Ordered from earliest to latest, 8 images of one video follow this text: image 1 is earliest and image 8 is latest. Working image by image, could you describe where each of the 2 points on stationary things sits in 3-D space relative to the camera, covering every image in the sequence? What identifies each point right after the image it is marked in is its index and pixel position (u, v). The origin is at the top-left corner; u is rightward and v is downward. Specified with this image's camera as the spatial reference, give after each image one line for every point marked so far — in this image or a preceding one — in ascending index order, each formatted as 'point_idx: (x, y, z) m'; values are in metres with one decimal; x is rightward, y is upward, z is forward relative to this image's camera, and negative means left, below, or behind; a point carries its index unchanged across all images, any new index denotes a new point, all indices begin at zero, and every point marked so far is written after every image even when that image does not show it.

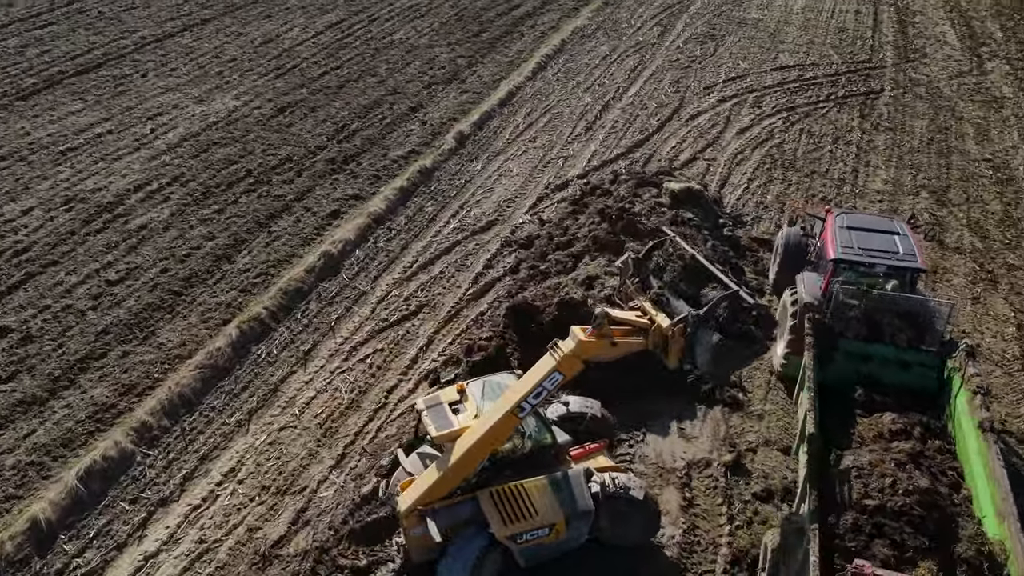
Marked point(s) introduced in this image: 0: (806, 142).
0: (+5.9, +3.0, +14.5) m
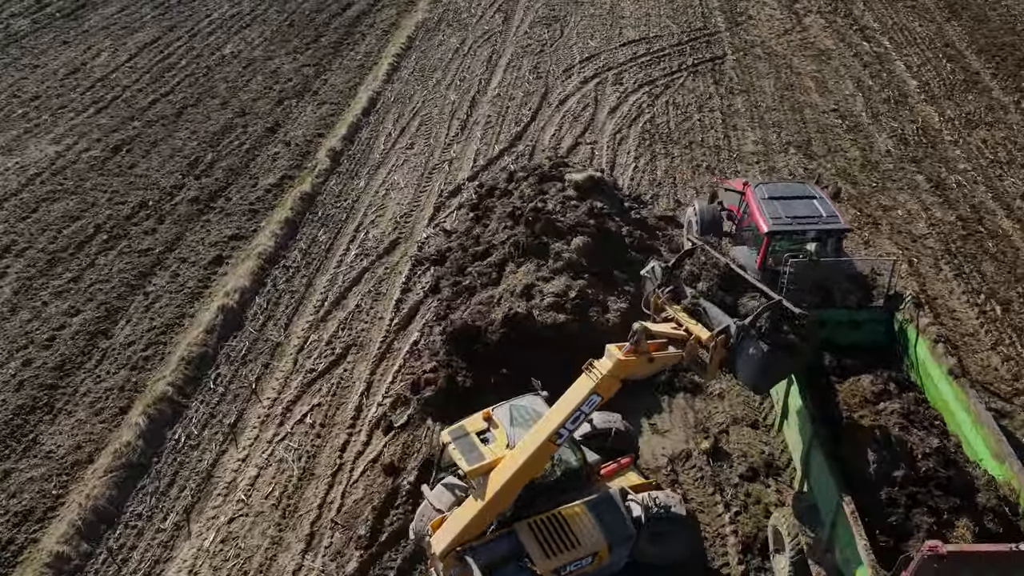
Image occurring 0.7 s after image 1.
0: (+3.4, +3.6, +14.9) m
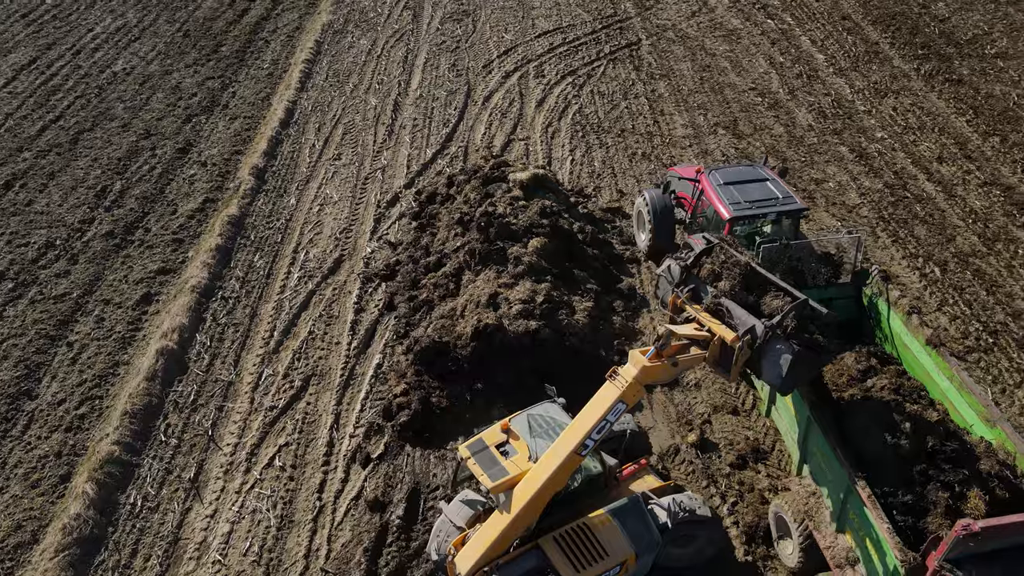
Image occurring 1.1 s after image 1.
0: (+1.9, +3.8, +14.9) m
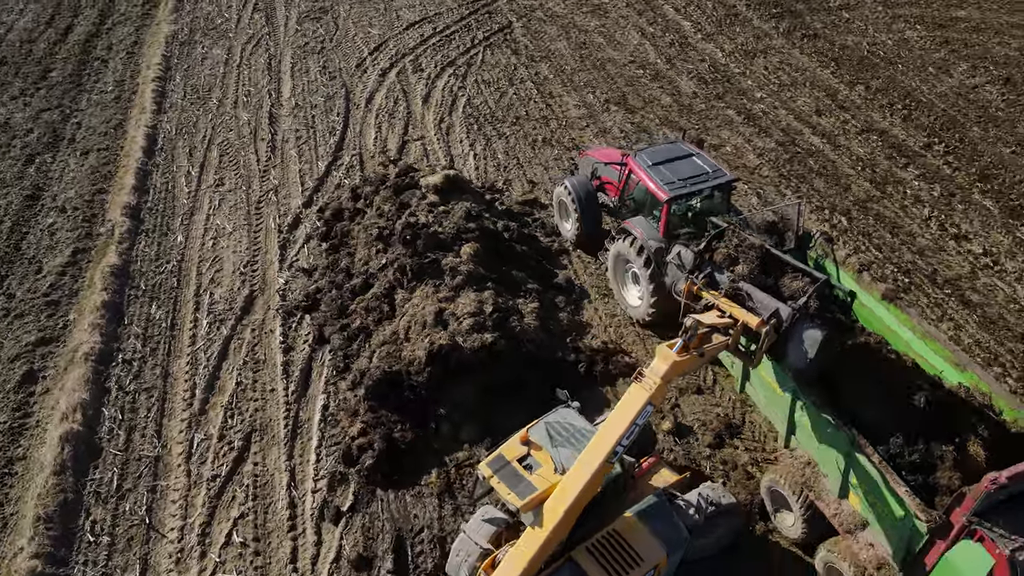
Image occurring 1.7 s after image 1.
0: (-0.4, +4.0, +14.5) m
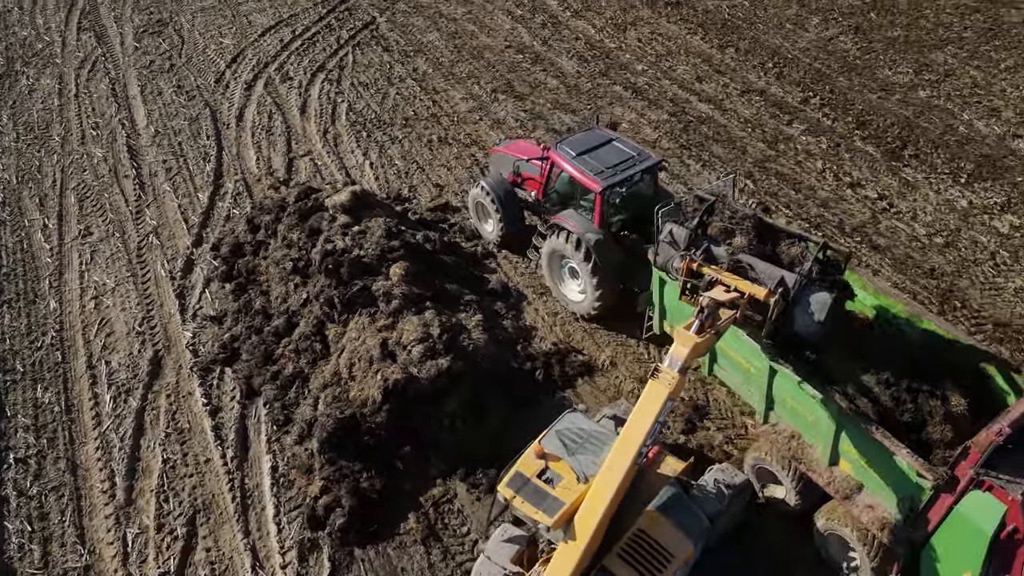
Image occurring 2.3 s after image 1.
0: (-2.7, +3.7, +13.7) m
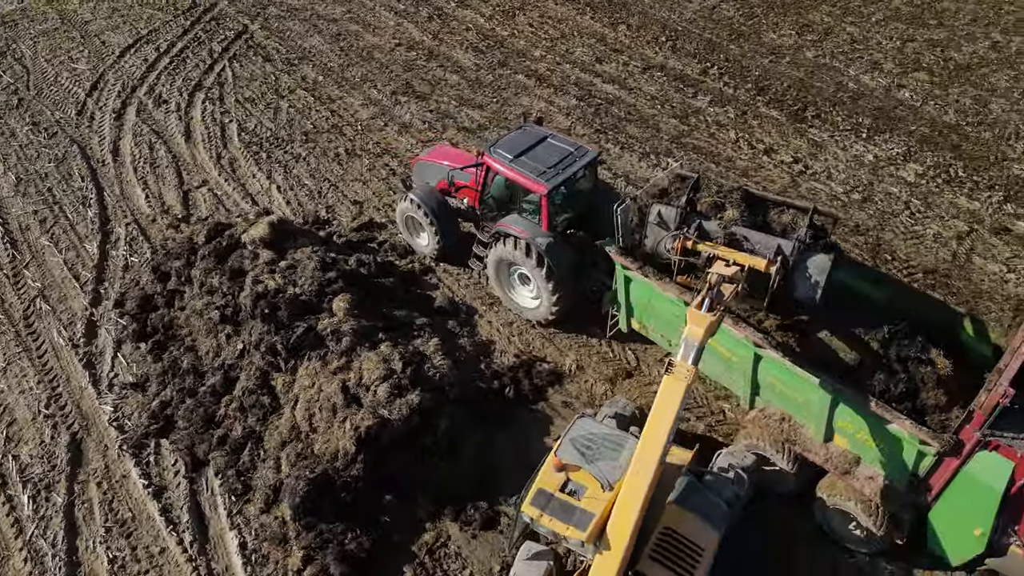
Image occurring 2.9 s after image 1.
0: (-4.4, +3.2, +12.7) m
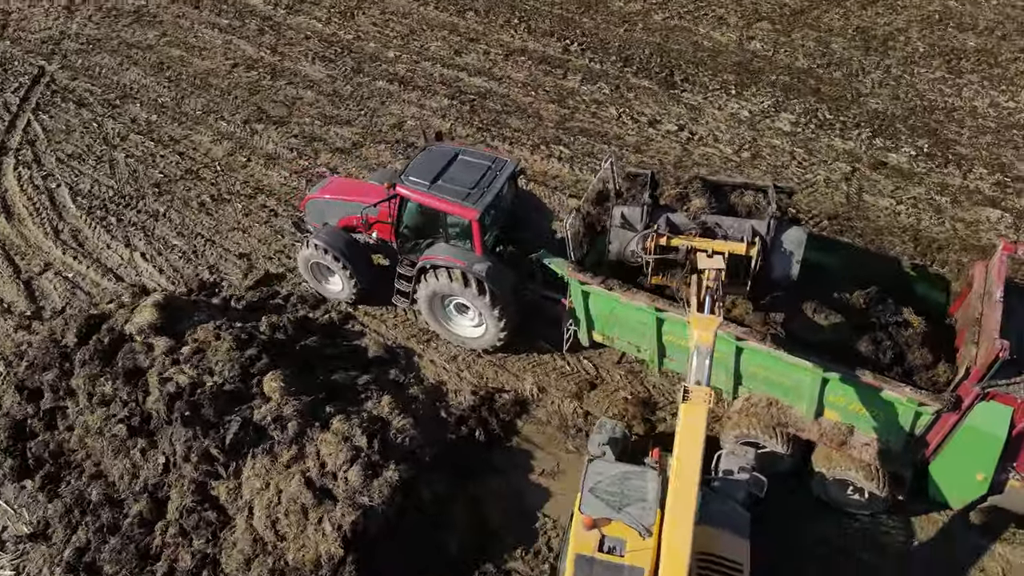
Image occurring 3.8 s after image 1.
0: (-6.4, +1.9, +10.9) m
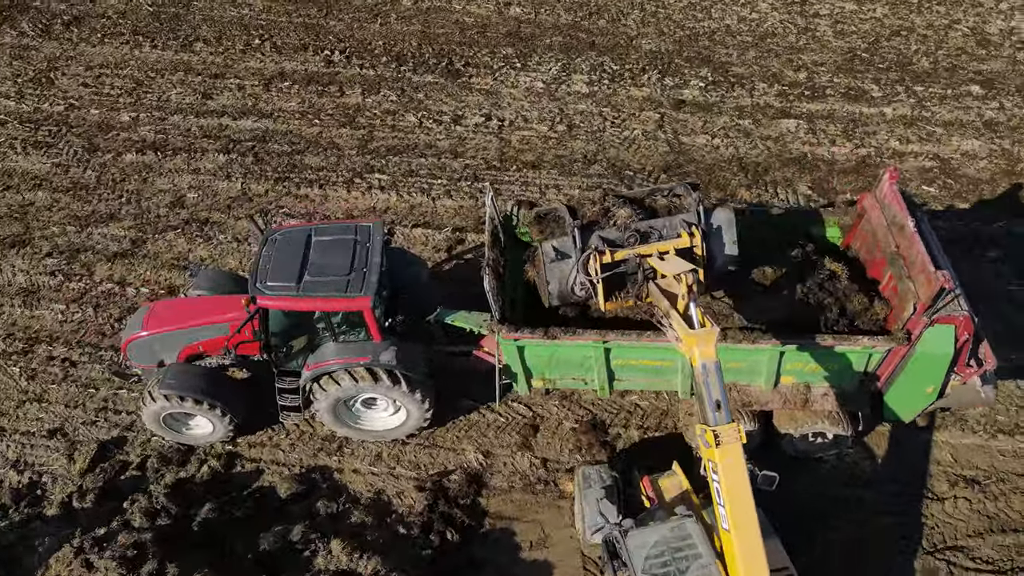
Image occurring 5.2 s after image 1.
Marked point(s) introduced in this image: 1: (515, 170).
0: (-8.1, -1.1, +7.7) m
1: (0.0, +1.6, +9.9) m
